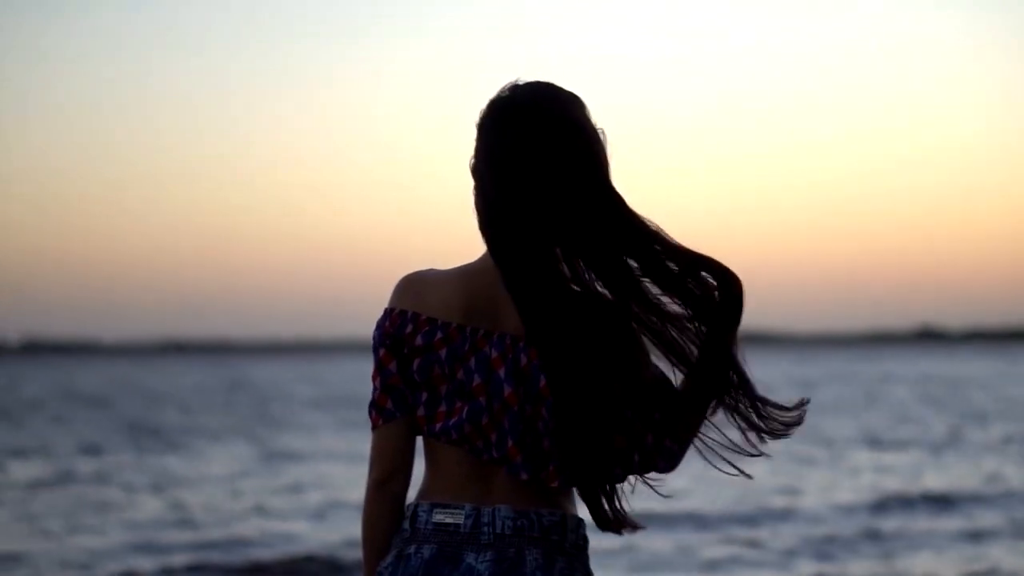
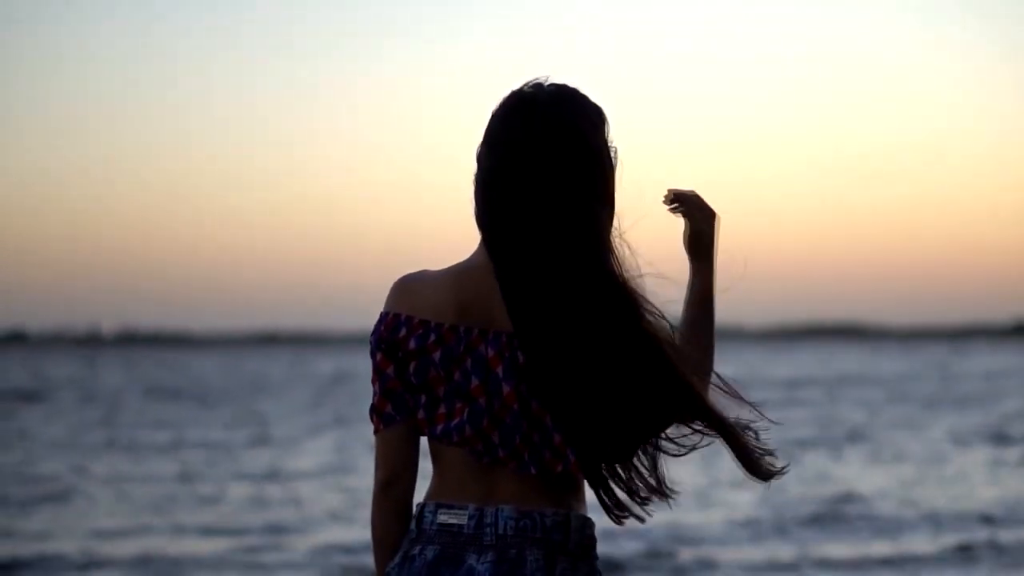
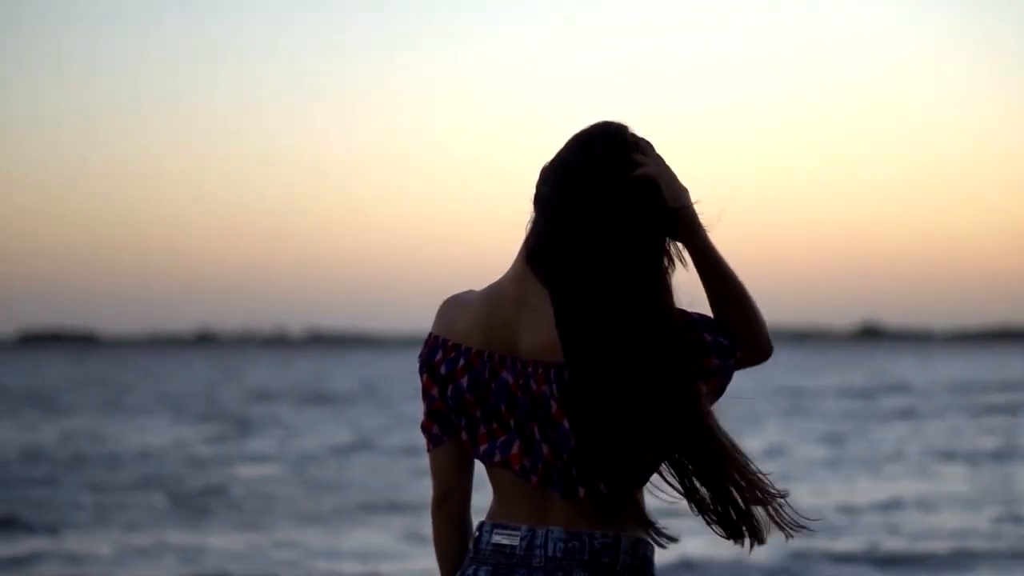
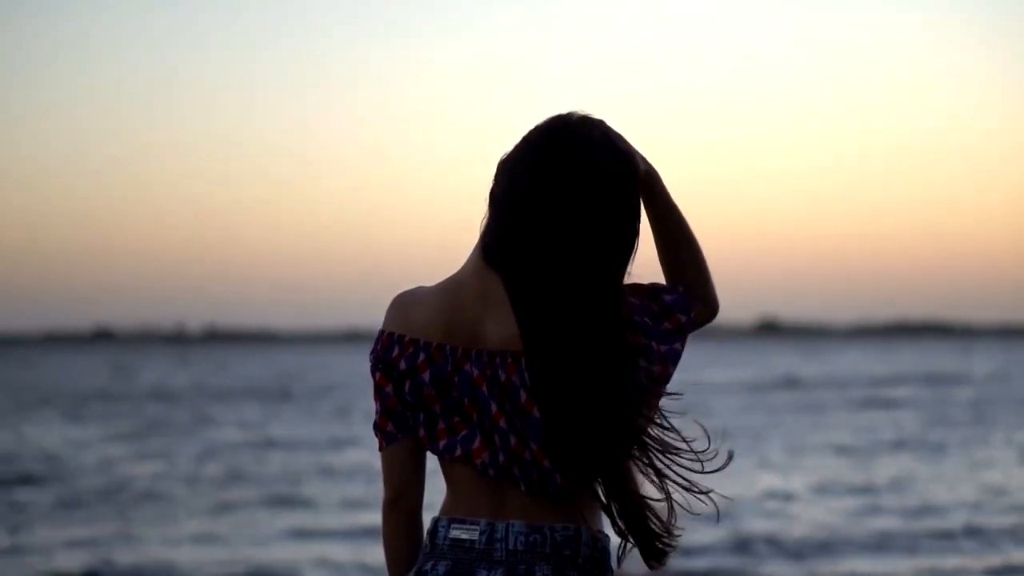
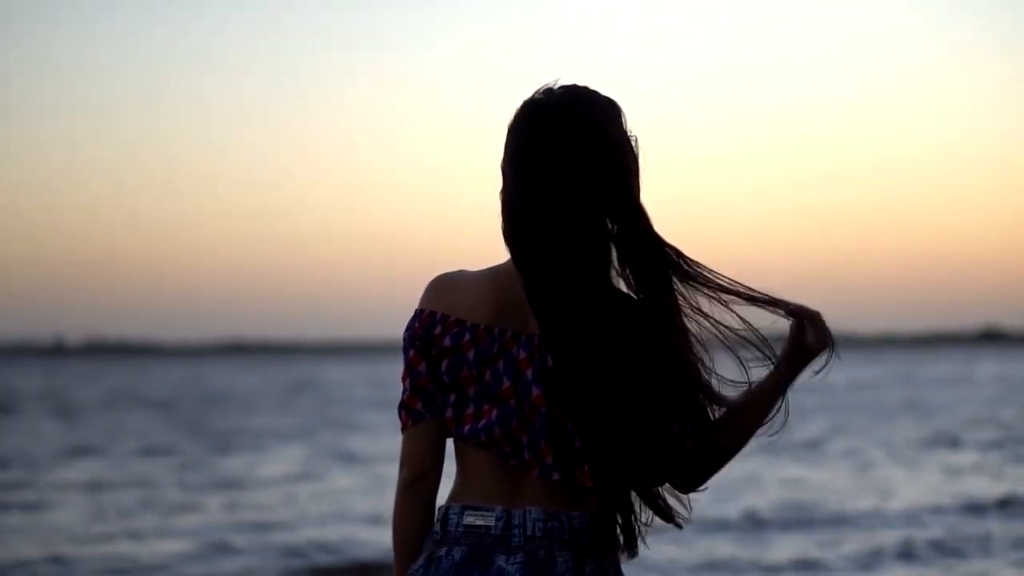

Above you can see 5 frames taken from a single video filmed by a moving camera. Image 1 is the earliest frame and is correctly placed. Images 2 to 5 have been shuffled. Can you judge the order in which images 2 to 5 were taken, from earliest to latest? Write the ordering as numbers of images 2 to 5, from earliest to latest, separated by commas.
5, 2, 4, 3
